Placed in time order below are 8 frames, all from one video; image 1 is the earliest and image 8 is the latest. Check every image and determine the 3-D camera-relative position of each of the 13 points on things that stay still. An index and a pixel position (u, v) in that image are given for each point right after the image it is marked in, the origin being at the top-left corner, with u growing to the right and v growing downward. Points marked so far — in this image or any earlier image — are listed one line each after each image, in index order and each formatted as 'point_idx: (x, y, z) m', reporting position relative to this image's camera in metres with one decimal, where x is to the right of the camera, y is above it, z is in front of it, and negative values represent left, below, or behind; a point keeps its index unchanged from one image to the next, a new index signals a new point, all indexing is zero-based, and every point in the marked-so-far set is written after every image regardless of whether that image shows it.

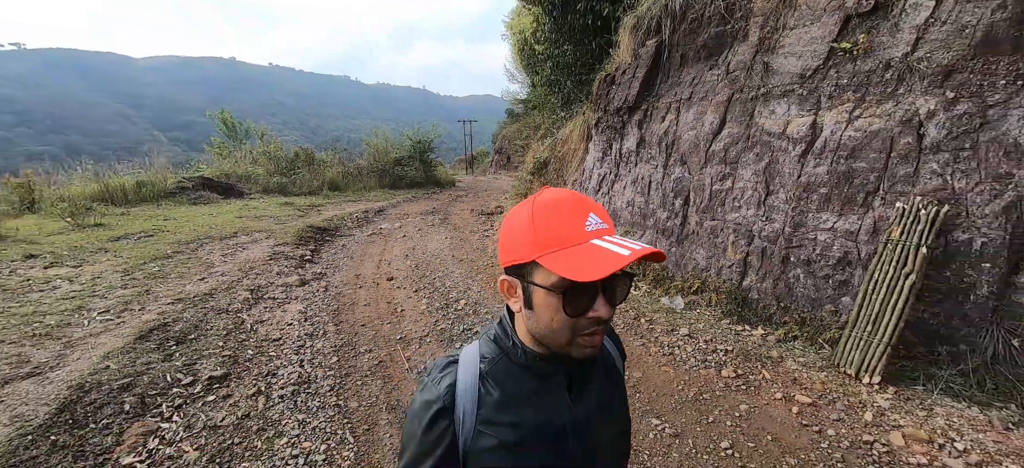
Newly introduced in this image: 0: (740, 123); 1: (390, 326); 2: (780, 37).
0: (+2.1, +1.0, +4.0) m
1: (-1.1, -0.8, +3.9) m
2: (+2.3, +1.7, +3.8) m
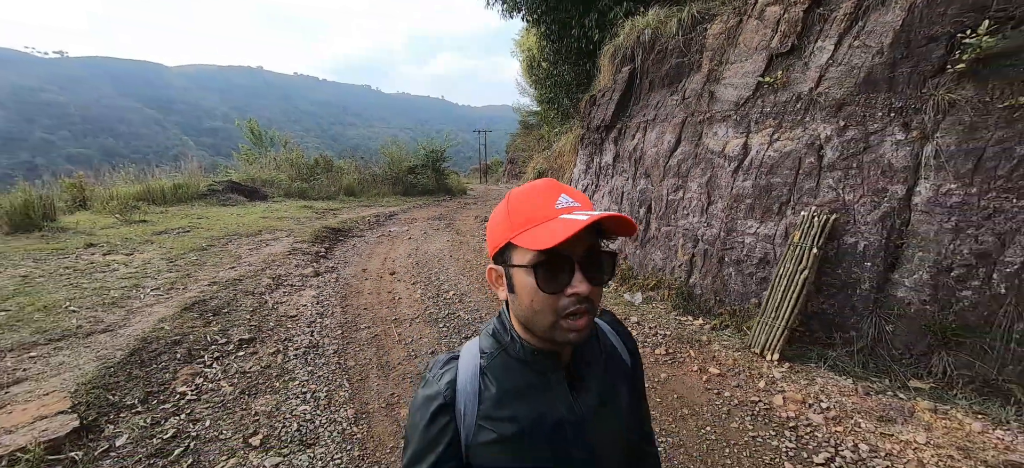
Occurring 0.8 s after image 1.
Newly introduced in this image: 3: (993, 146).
0: (+1.9, +1.0, +4.6) m
1: (-1.3, -0.8, +4.6) m
2: (+2.2, +1.7, +4.5) m
3: (+3.1, +0.6, +2.8) m
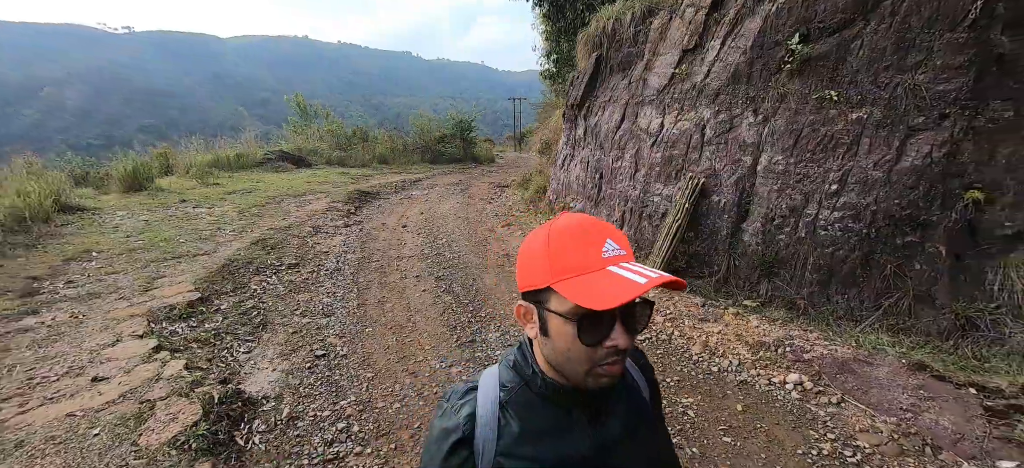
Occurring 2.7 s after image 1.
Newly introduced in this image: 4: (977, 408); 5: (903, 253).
0: (+1.5, +1.5, +5.7) m
1: (-1.6, -0.2, +6.1) m
2: (+1.8, +2.2, +5.5) m
3: (+2.6, +0.9, +3.9) m
4: (+2.7, -1.0, +2.5) m
5: (+3.1, -0.2, +3.4) m
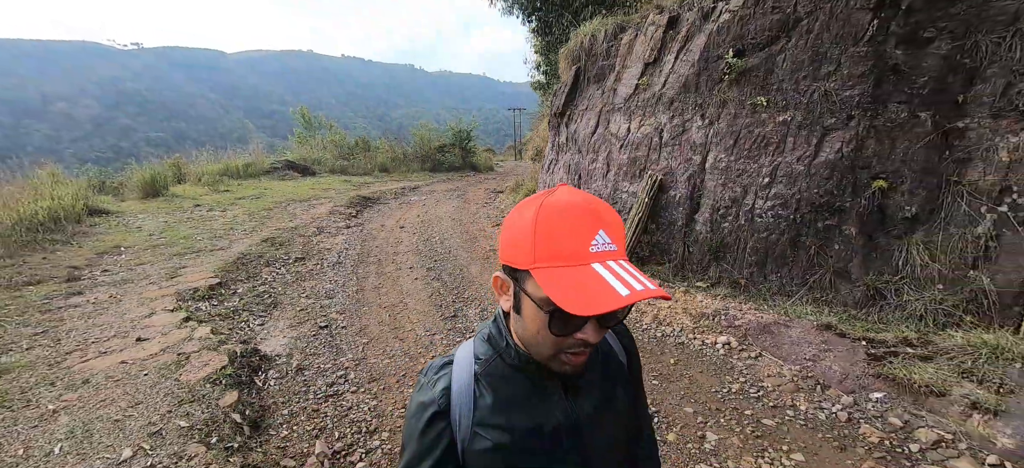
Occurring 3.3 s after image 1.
0: (+1.3, +1.5, +6.3) m
1: (-1.8, -0.2, +6.7) m
2: (+1.6, +2.2, +6.1) m
3: (+2.4, +1.1, +4.5) m
4: (+2.5, -0.8, +3.1) m
5: (+2.8, 0.0, +4.0) m
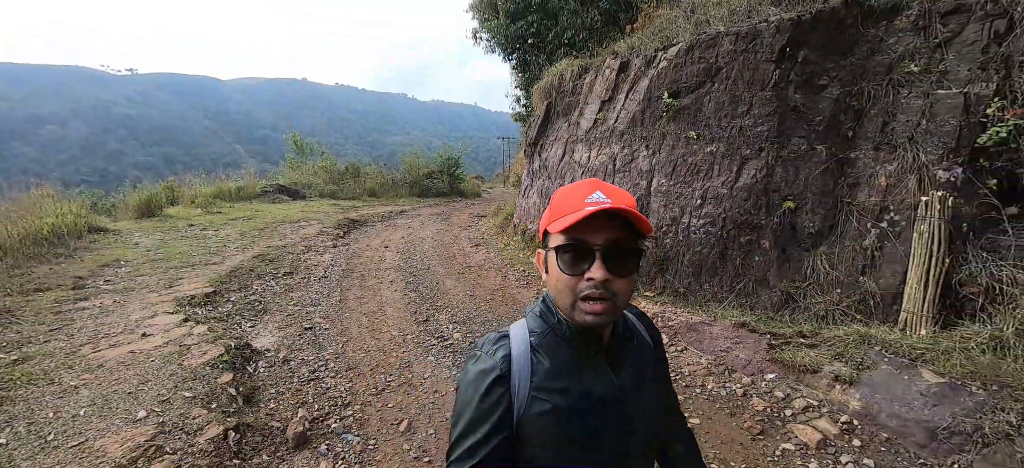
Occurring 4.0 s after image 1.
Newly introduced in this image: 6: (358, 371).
0: (+0.9, +1.3, +7.0) m
1: (-2.3, -0.5, +7.2) m
2: (+1.1, +2.0, +6.9) m
3: (+2.0, +0.9, +5.2) m
4: (+2.1, -0.9, +3.7) m
5: (+2.5, -0.2, +4.6) m
6: (-1.2, -1.1, +3.5) m
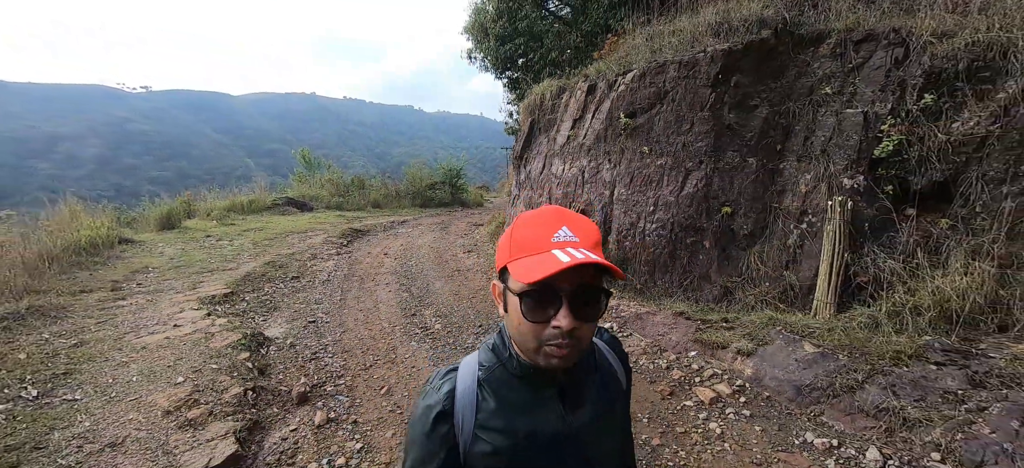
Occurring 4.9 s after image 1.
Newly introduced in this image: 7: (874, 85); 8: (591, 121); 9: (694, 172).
0: (+0.6, +1.2, +7.7) m
1: (-2.5, -0.6, +8.0) m
2: (+0.9, +1.9, +7.6) m
3: (+1.7, +0.8, +5.9) m
4: (+1.8, -0.9, +4.3) m
5: (+2.2, -0.2, +5.3) m
6: (-1.5, -1.1, +4.2) m
7: (+3.9, +1.6, +4.7) m
8: (+1.2, +1.7, +6.7) m
9: (+2.2, +0.8, +5.3) m
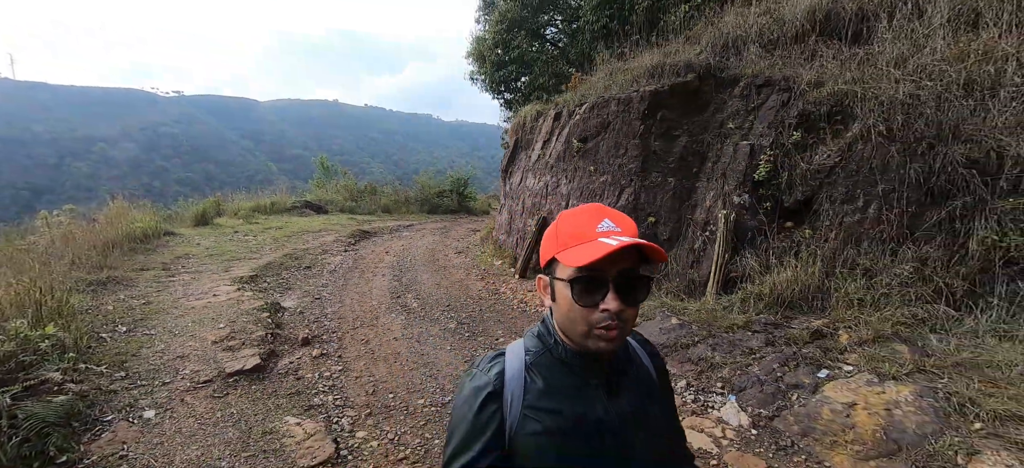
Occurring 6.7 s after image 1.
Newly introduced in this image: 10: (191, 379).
0: (+0.2, +1.1, +9.0) m
1: (-3.0, -0.6, +9.4) m
2: (+0.5, +1.8, +8.9) m
3: (+1.2, +0.8, +7.1) m
4: (+1.2, -1.0, +5.6) m
5: (+1.7, -0.2, +6.5) m
6: (-2.1, -1.1, +5.6) m
7: (+3.4, +1.5, +5.9) m
8: (+0.8, +1.7, +8.0) m
9: (+1.7, +0.7, +6.6) m
10: (-2.6, -1.2, +3.6) m
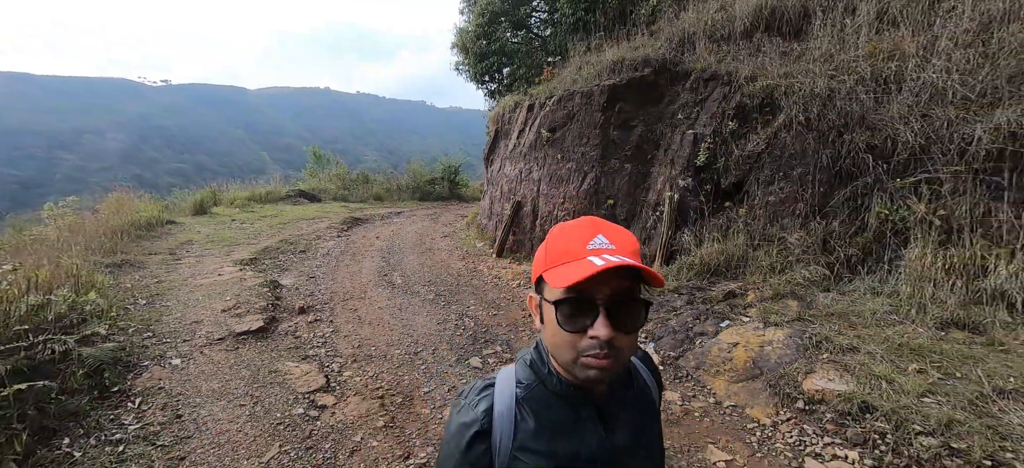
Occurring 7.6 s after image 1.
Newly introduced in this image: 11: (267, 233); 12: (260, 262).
0: (-0.3, +1.5, +9.8) m
1: (-3.4, -0.3, +10.1) m
2: (0.0, +2.2, +9.6) m
3: (+0.7, +1.1, +7.8) m
4: (+0.8, -0.7, +6.3) m
5: (+1.2, +0.1, +7.3) m
6: (-2.5, -0.8, +6.3) m
7: (+3.0, +1.8, +6.6) m
8: (+0.3, +2.0, +8.7) m
9: (+1.3, +1.0, +7.3) m
10: (-3.0, -1.0, +4.3) m
11: (-5.7, 0.0, +10.1) m
12: (-4.4, -0.5, +7.6) m
